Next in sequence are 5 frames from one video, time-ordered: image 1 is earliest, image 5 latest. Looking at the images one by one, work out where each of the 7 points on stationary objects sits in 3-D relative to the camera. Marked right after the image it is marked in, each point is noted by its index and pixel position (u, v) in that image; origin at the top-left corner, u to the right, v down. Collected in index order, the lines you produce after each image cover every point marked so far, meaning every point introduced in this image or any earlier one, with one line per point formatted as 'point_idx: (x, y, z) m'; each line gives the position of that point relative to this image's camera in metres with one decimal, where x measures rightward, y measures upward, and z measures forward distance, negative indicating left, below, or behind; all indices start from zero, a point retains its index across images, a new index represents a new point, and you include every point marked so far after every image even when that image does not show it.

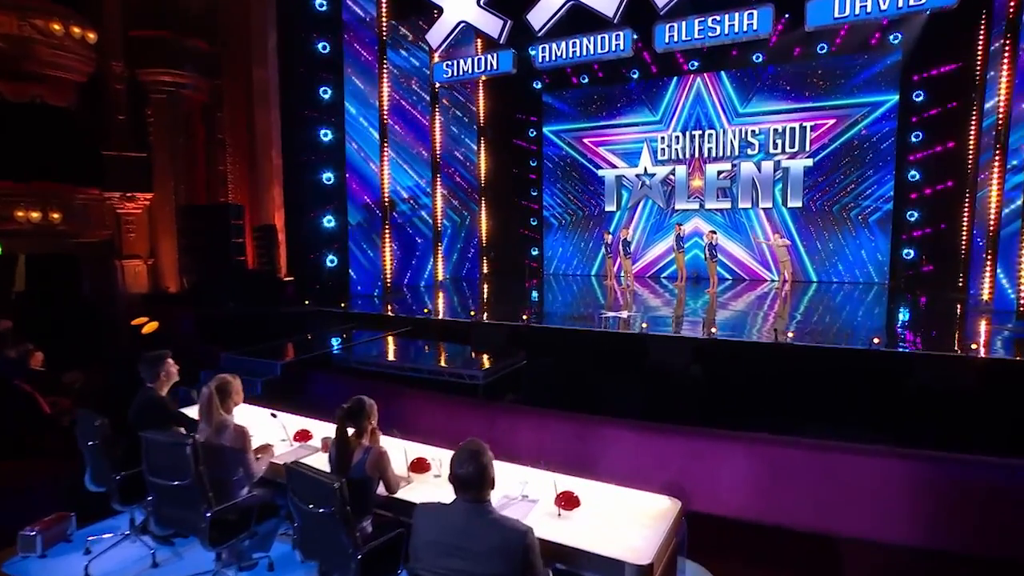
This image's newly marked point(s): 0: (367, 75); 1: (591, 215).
0: (-2.6, +3.8, +7.6) m
1: (+1.7, +1.6, +9.6) m
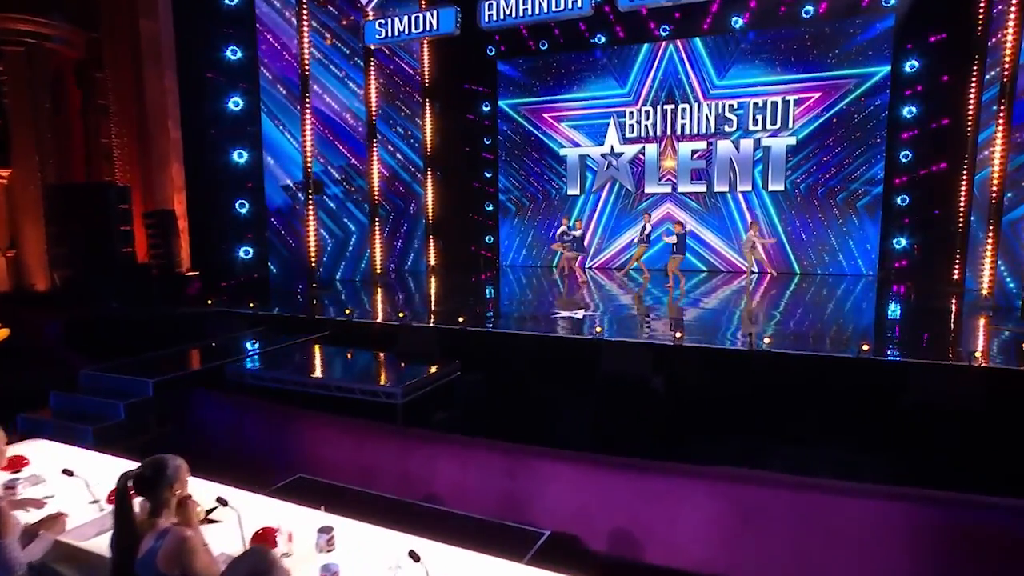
0: (-3.4, +3.9, +6.4) m
1: (+0.8, +1.8, +8.7) m
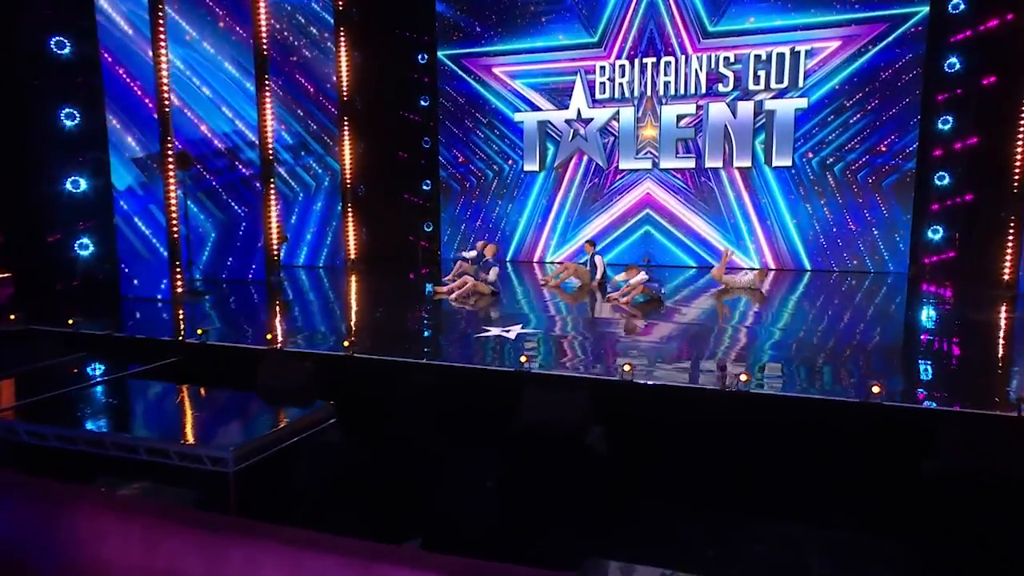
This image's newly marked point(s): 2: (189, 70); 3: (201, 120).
0: (-4.2, +3.8, +4.7) m
1: (-0.1, +1.8, +7.1) m
2: (-3.9, +2.7, +5.2) m
3: (-3.9, +2.1, +5.3) m
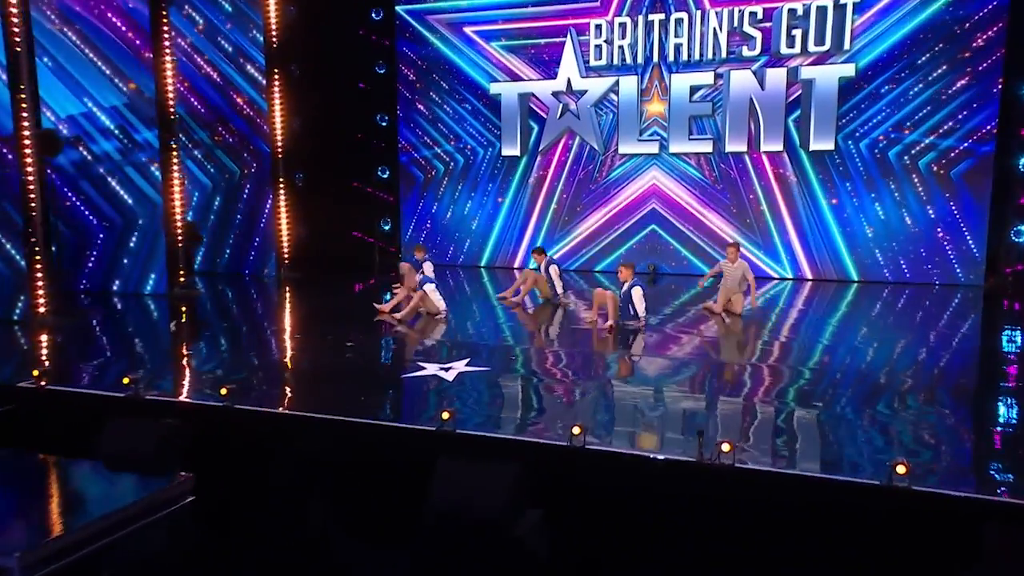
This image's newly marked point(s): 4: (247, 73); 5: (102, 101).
0: (-4.5, +3.6, +3.5) m
1: (-0.4, +1.7, +6.0) m
2: (-4.2, +2.5, +4.0) m
3: (-4.2, +1.9, +4.1) m
4: (-3.0, +2.5, +5.2) m
5: (-4.0, +1.8, +4.2) m
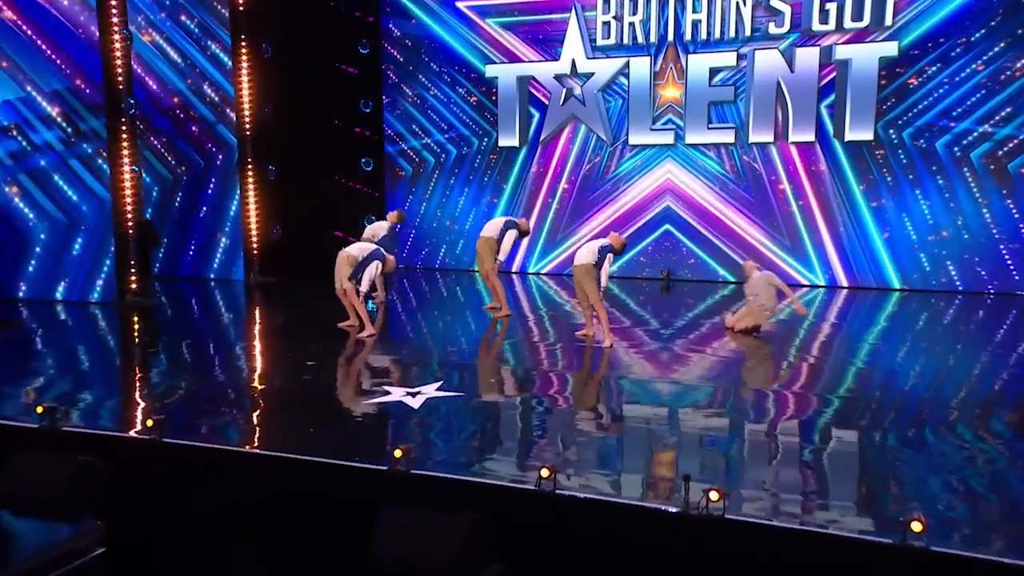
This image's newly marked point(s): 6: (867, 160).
0: (-4.5, +3.5, +3.0) m
1: (-0.4, +1.6, +5.5) m
2: (-4.3, +2.4, +3.5) m
3: (-4.2, +1.8, +3.6) m
4: (-3.0, +2.5, +4.6) m
5: (-4.0, +1.8, +3.7) m
6: (+3.9, +1.4, +4.7) m
